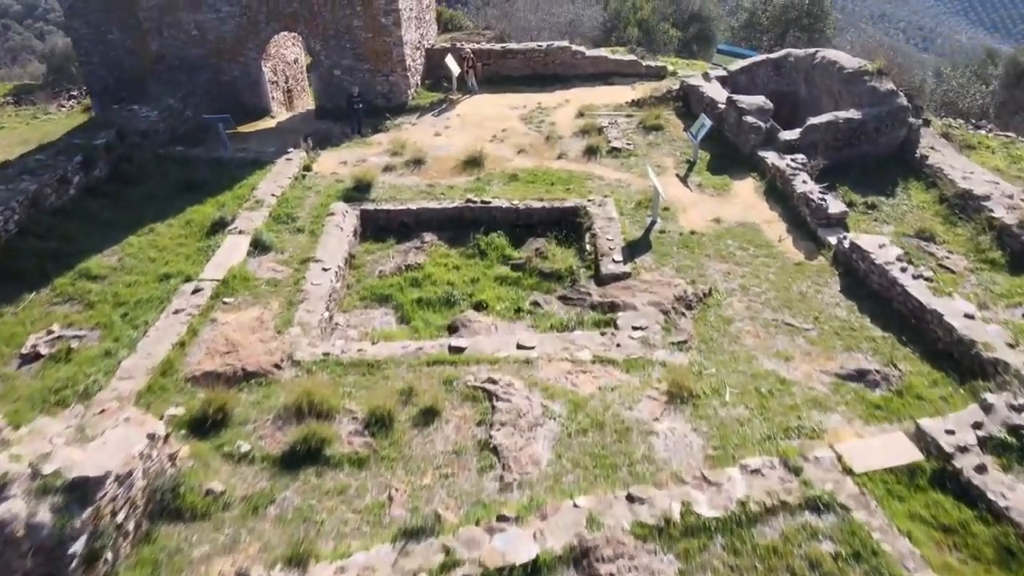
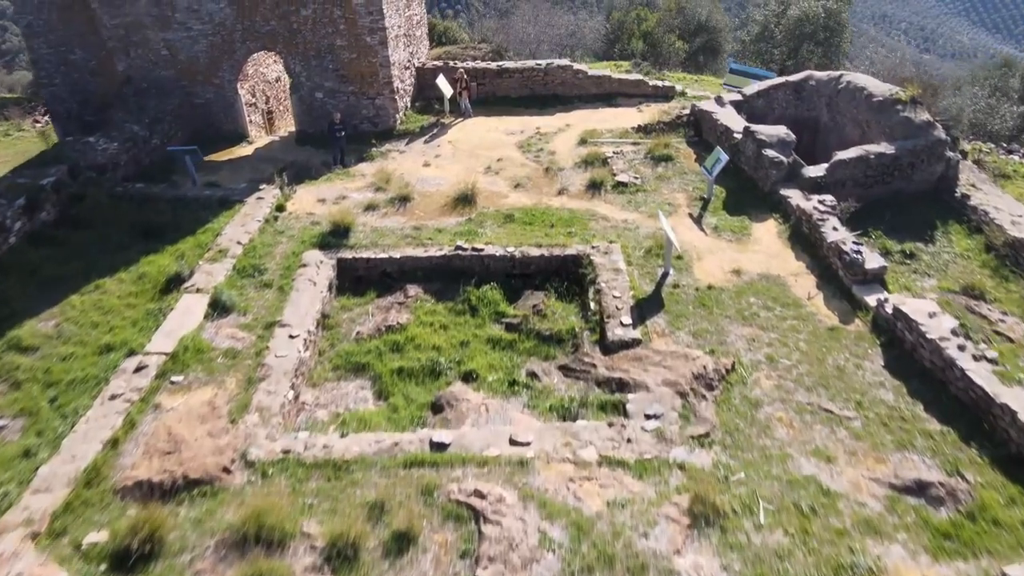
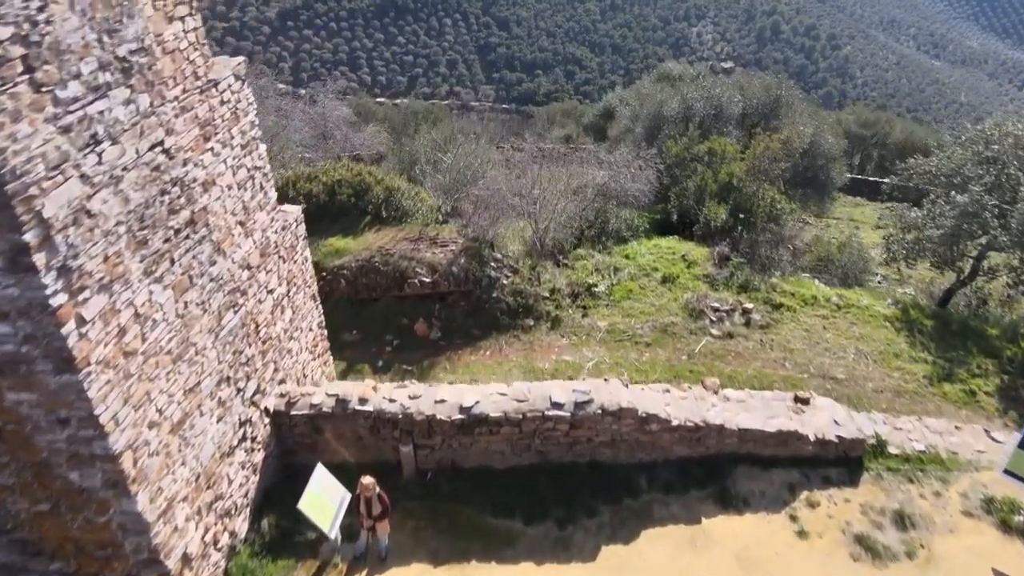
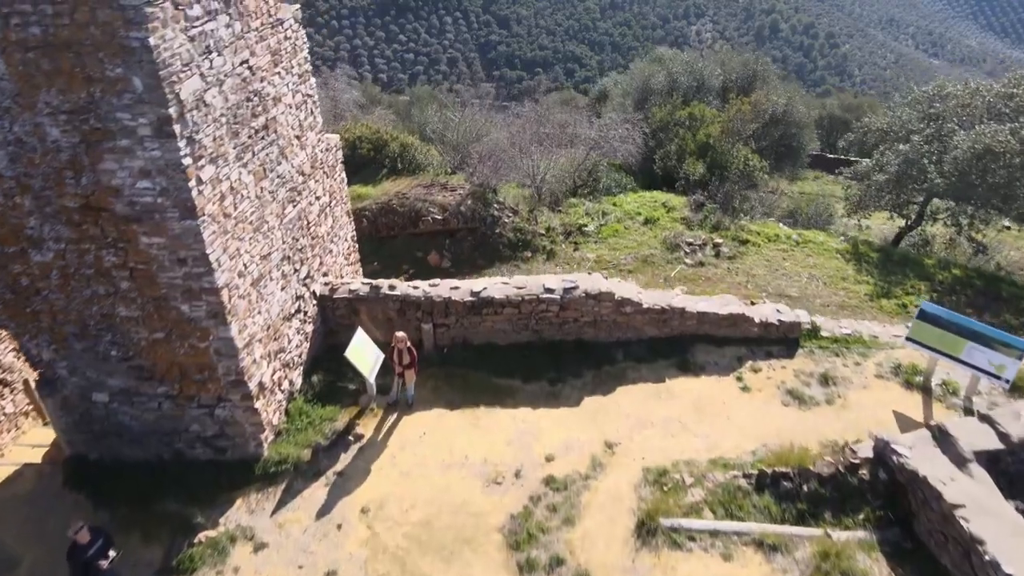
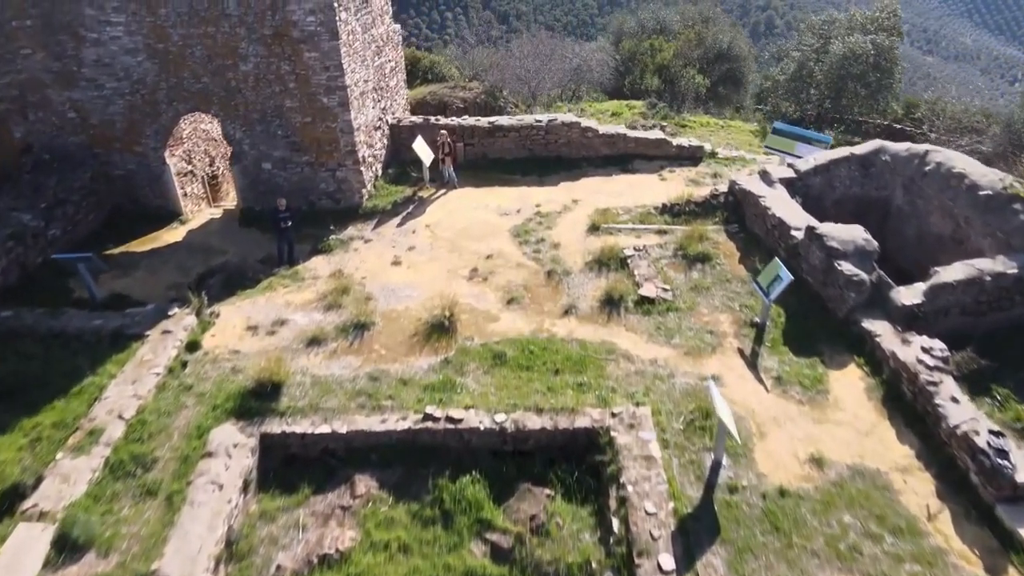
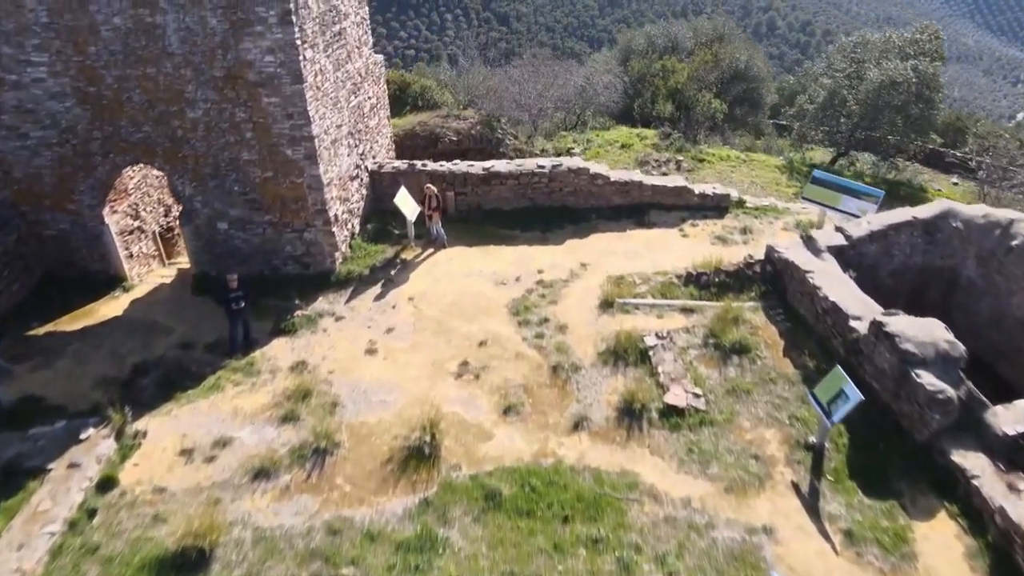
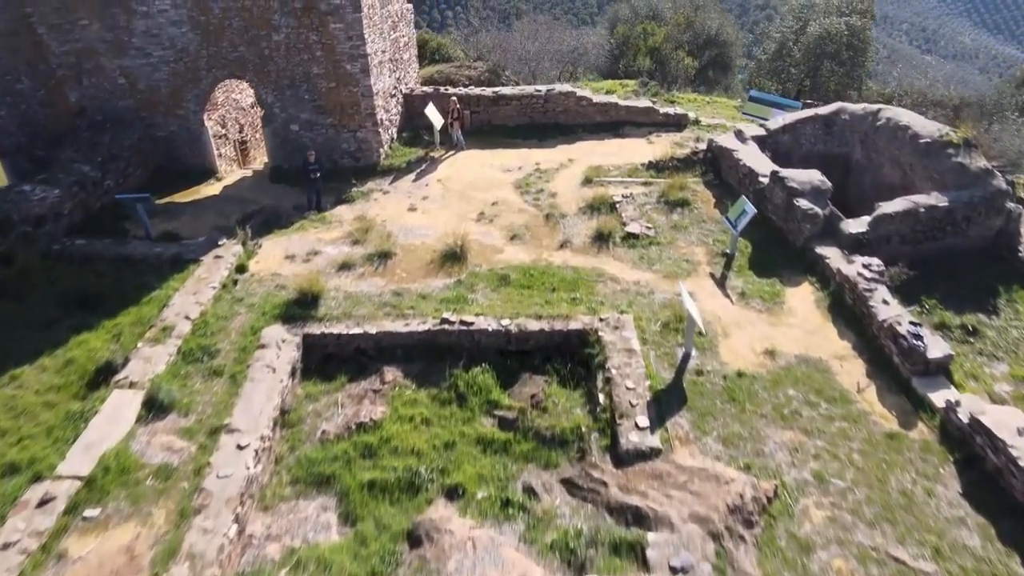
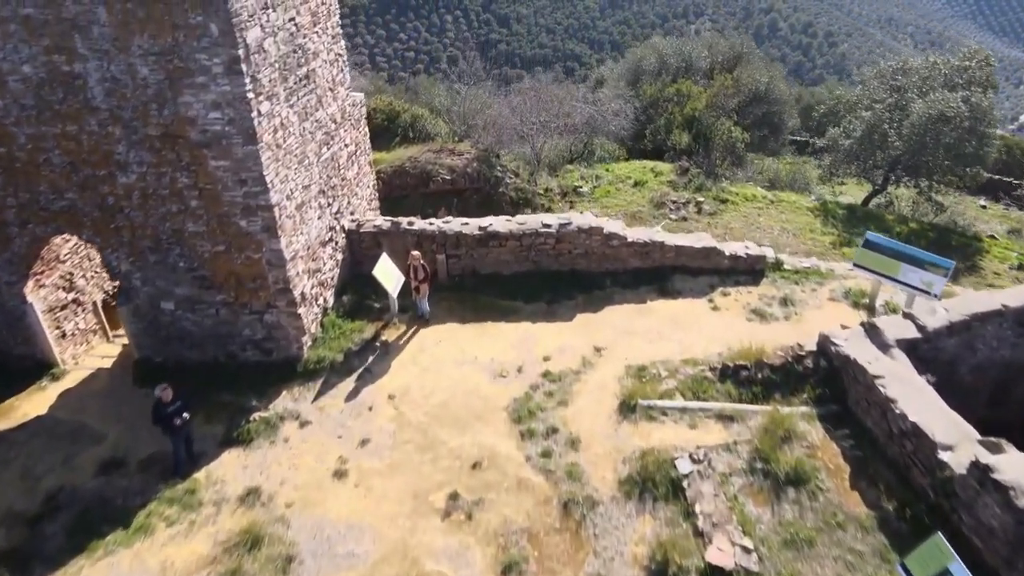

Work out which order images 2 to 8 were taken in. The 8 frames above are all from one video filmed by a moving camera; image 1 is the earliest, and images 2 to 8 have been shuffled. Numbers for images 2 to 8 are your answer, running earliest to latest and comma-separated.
2, 7, 5, 6, 8, 4, 3
